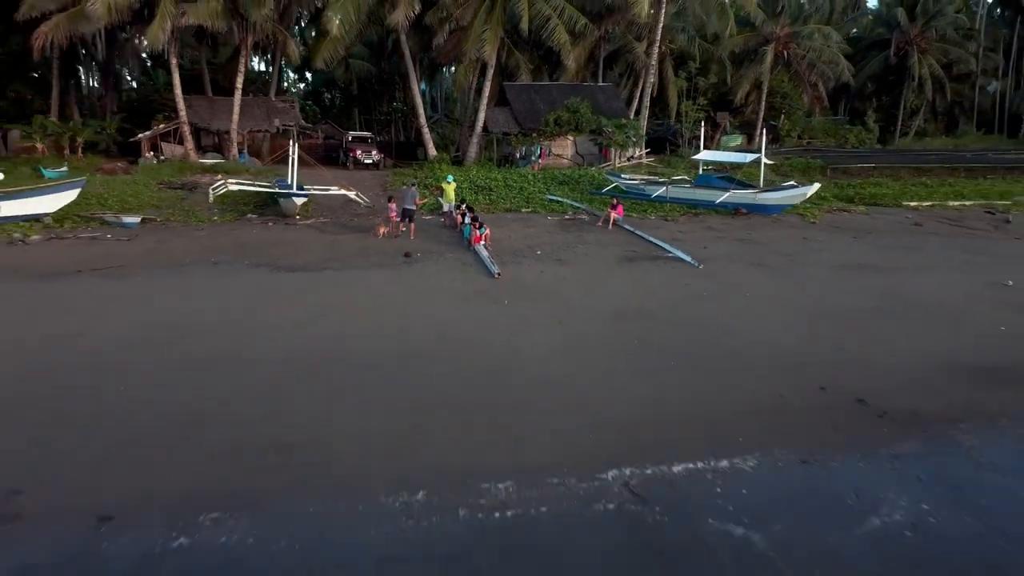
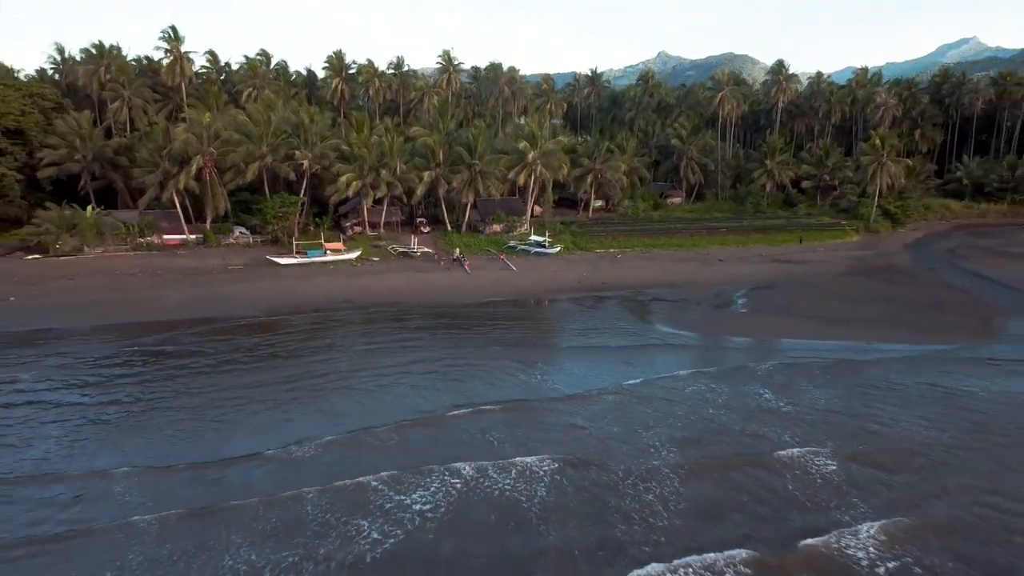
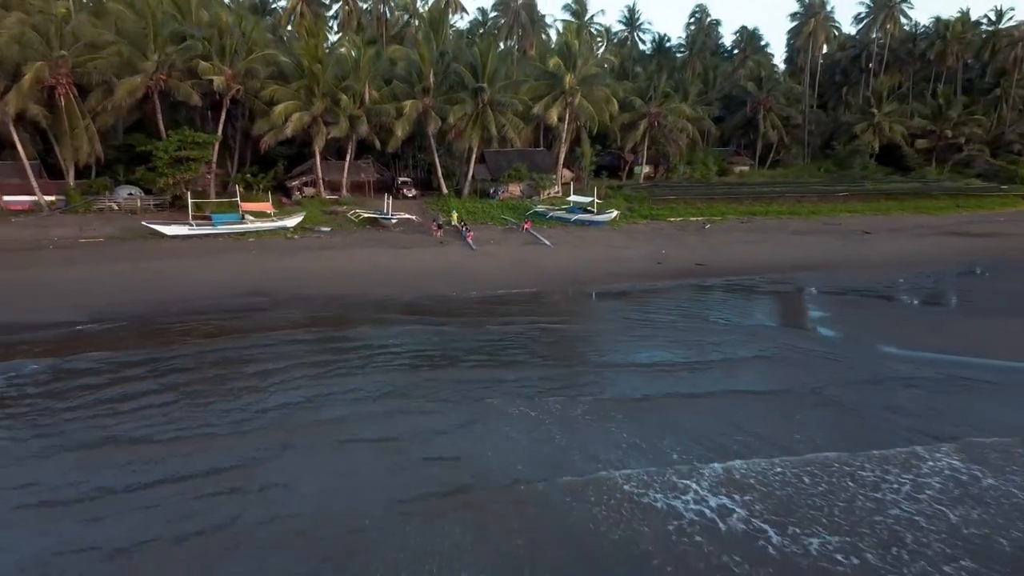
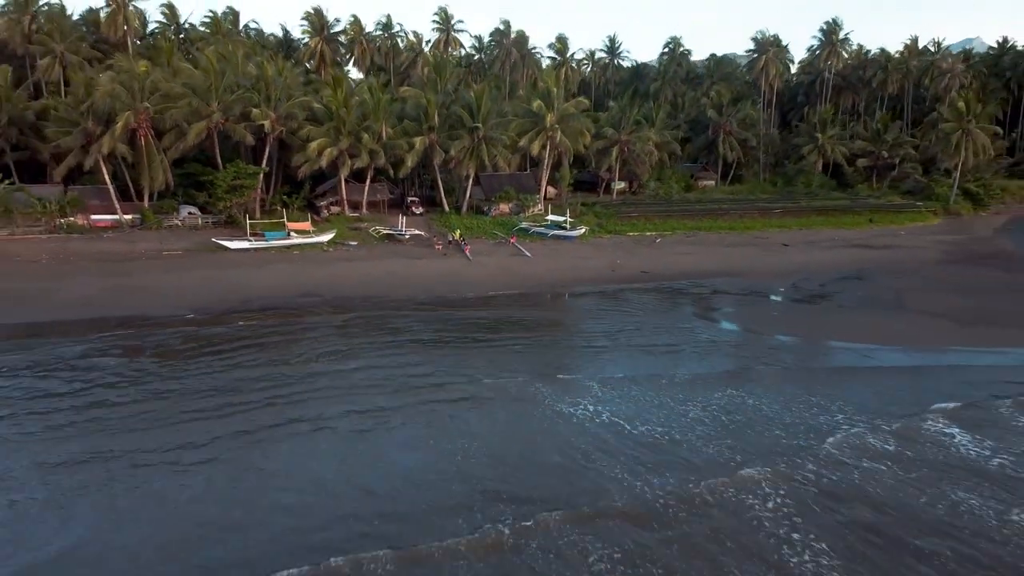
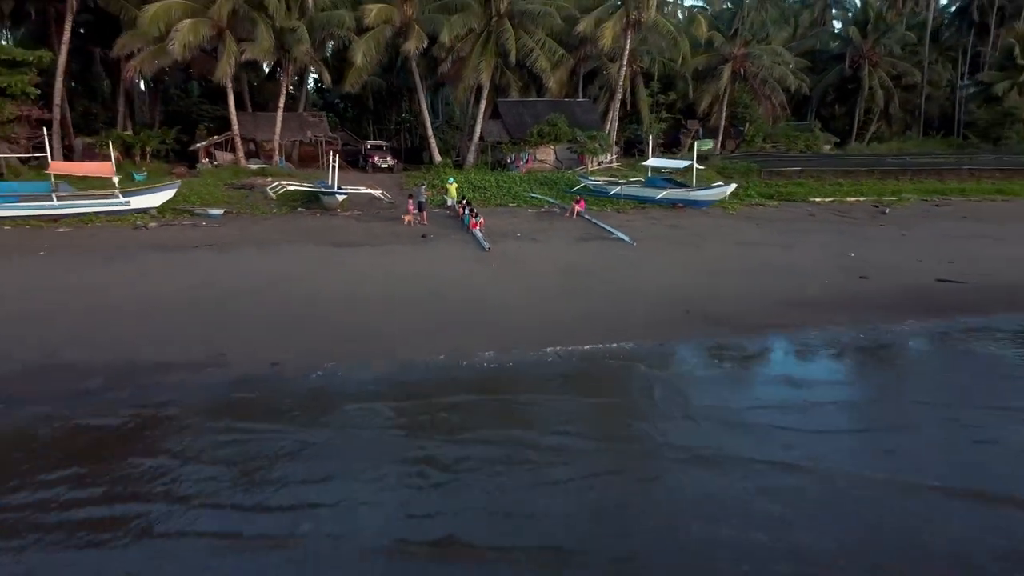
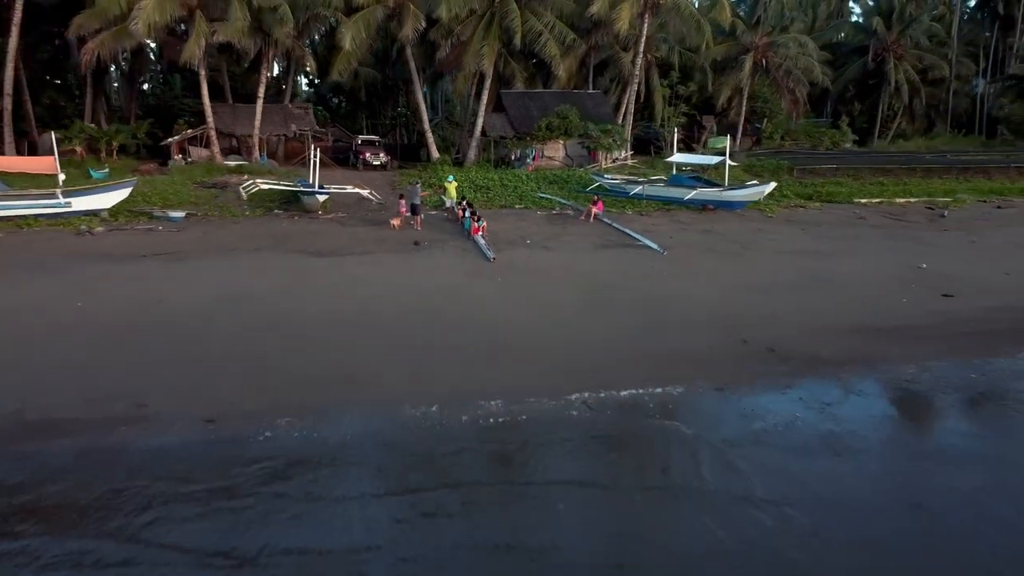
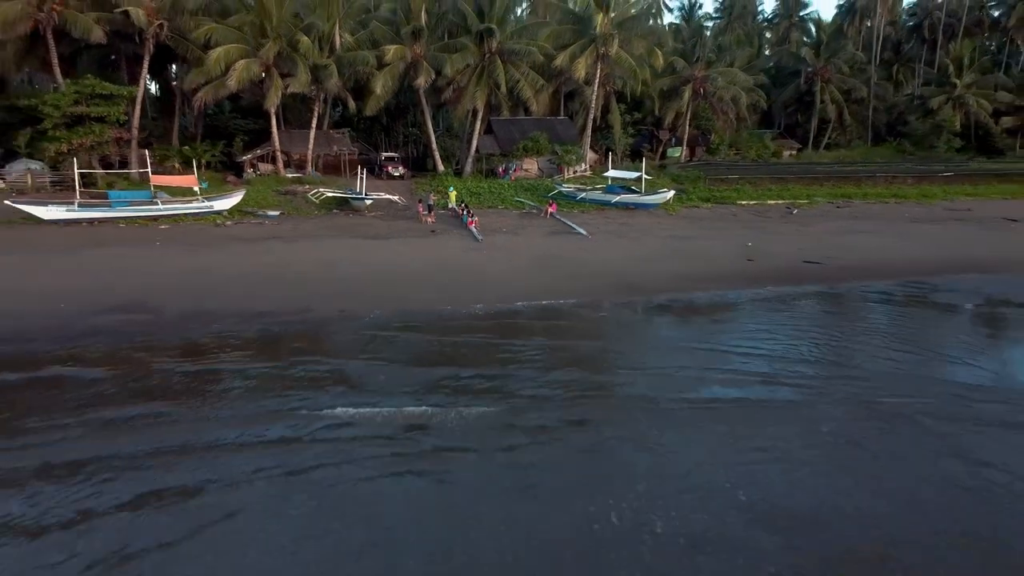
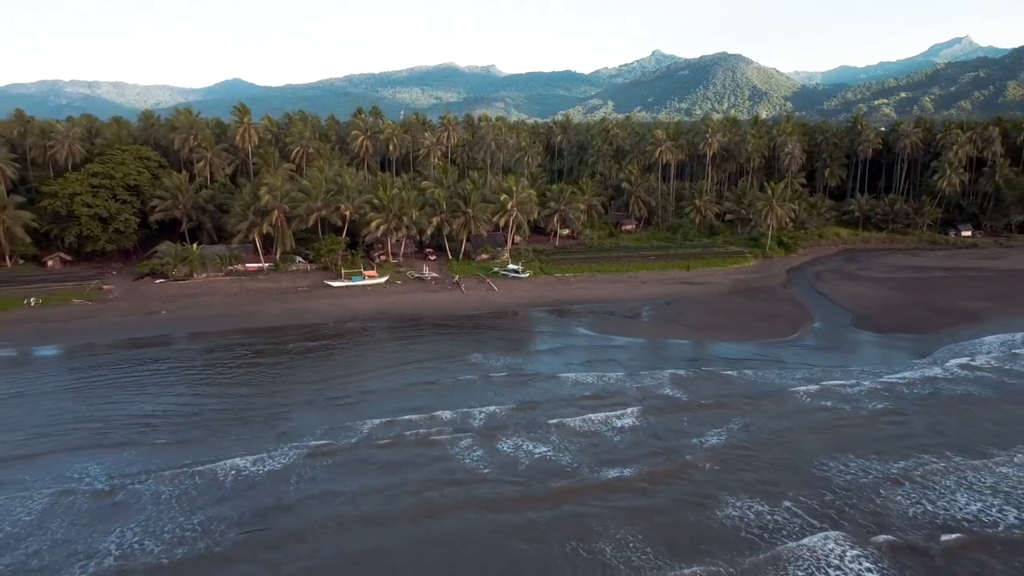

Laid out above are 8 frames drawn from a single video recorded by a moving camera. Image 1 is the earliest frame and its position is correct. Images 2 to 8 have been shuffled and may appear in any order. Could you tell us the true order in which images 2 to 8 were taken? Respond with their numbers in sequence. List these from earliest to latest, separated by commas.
6, 5, 7, 3, 4, 2, 8
